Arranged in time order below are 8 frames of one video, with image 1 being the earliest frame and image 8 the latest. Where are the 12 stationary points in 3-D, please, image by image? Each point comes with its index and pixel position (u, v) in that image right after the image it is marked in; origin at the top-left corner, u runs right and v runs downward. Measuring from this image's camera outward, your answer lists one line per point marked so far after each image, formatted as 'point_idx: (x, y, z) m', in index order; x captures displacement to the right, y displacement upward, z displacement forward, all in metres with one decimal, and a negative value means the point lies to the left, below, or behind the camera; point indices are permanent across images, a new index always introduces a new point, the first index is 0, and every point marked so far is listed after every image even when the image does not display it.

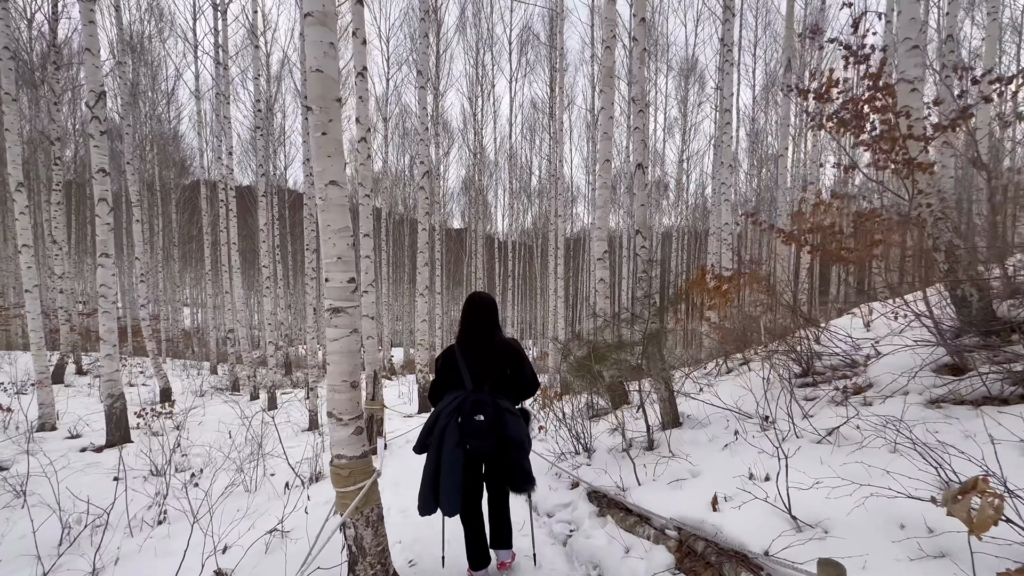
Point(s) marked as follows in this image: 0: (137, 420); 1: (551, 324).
0: (-6.4, -2.3, +7.7) m
1: (+1.6, -1.6, +18.8) m
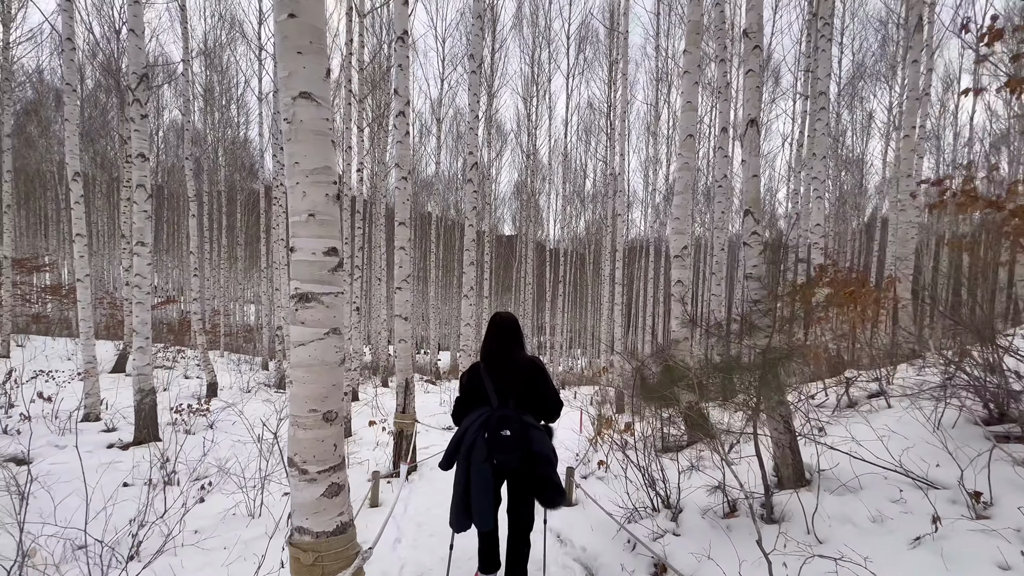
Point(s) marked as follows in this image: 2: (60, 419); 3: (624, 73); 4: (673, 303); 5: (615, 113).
0: (-5.6, -2.2, +7.5) m
1: (+3.6, -1.9, +17.6) m
2: (-6.7, -1.9, +6.6) m
3: (+3.5, +6.8, +14.1) m
4: (+1.7, -0.2, +4.6) m
5: (+3.8, +6.3, +16.6) m
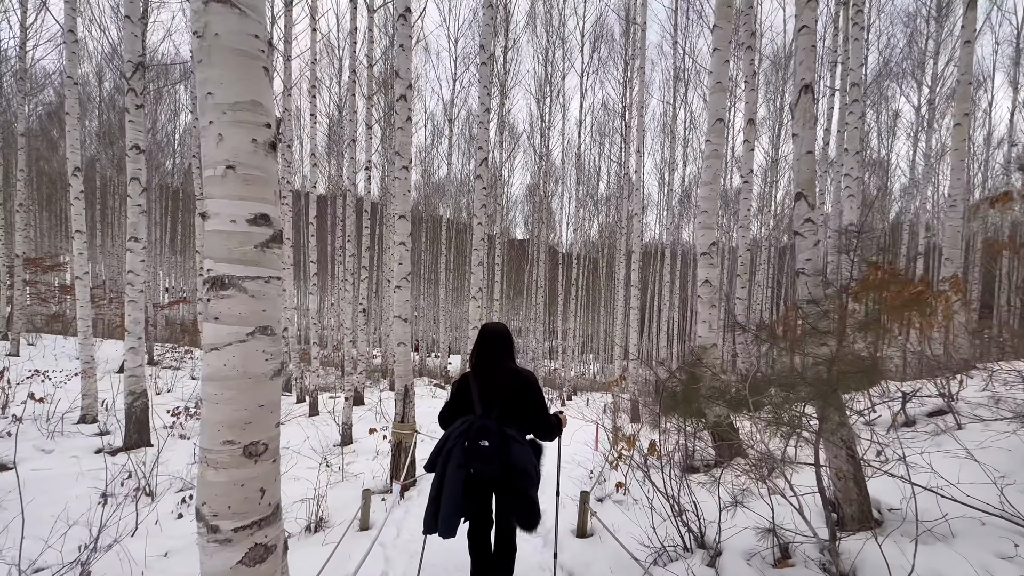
0: (-5.5, -2.1, +7.2) m
1: (+4.0, -2.0, +17.1) m
2: (-6.6, -1.9, +6.4) m
3: (+3.9, +6.7, +13.7) m
4: (+1.8, -0.2, +4.2) m
5: (+4.3, +6.2, +16.1) m
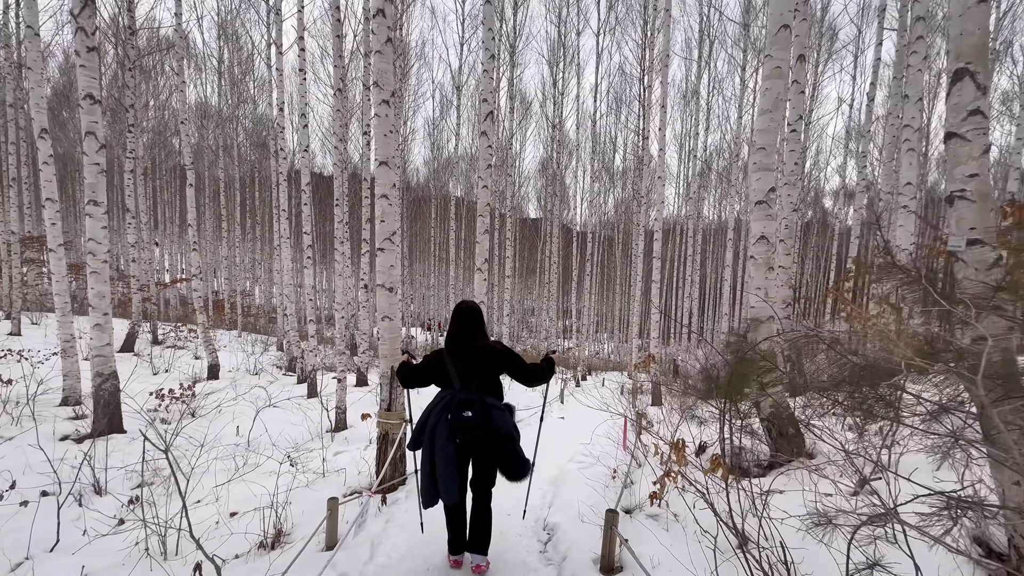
0: (-5.4, -1.7, +6.7) m
1: (+4.4, -1.1, +16.2) m
2: (-6.5, -1.5, +5.9) m
3: (+4.2, +7.4, +12.5) m
4: (+1.8, +0.1, +3.4) m
5: (+4.6, +7.0, +14.9) m
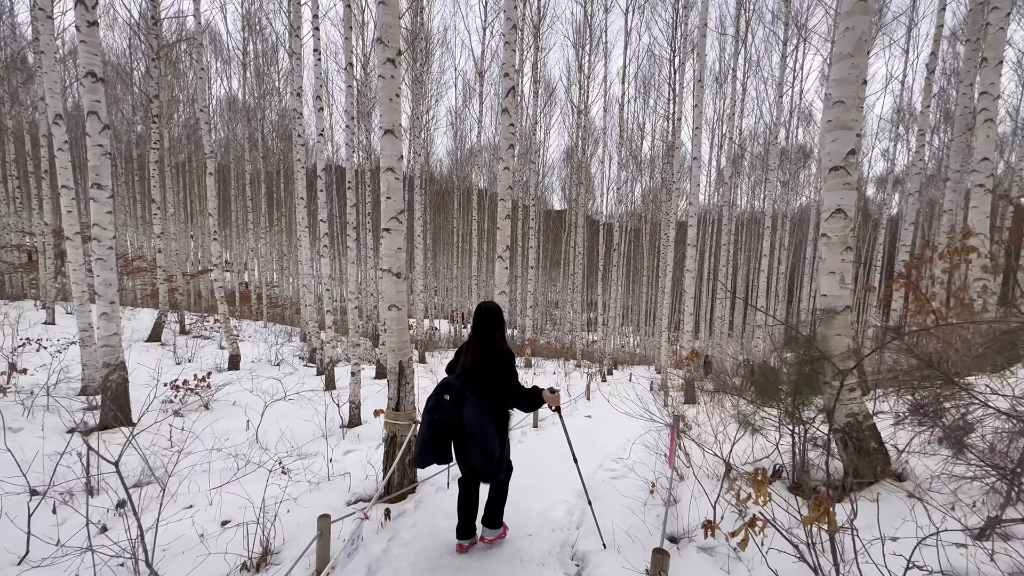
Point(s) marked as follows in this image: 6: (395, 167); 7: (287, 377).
0: (-5.0, -1.6, +6.5) m
1: (+5.3, -0.8, +15.5) m
2: (-6.2, -1.4, +5.8) m
3: (+4.8, +7.6, +11.7) m
4: (+1.9, +0.2, +2.8) m
5: (+5.4, +7.3, +14.1) m
6: (-0.8, +0.9, +3.2) m
7: (-4.3, -1.7, +8.5) m
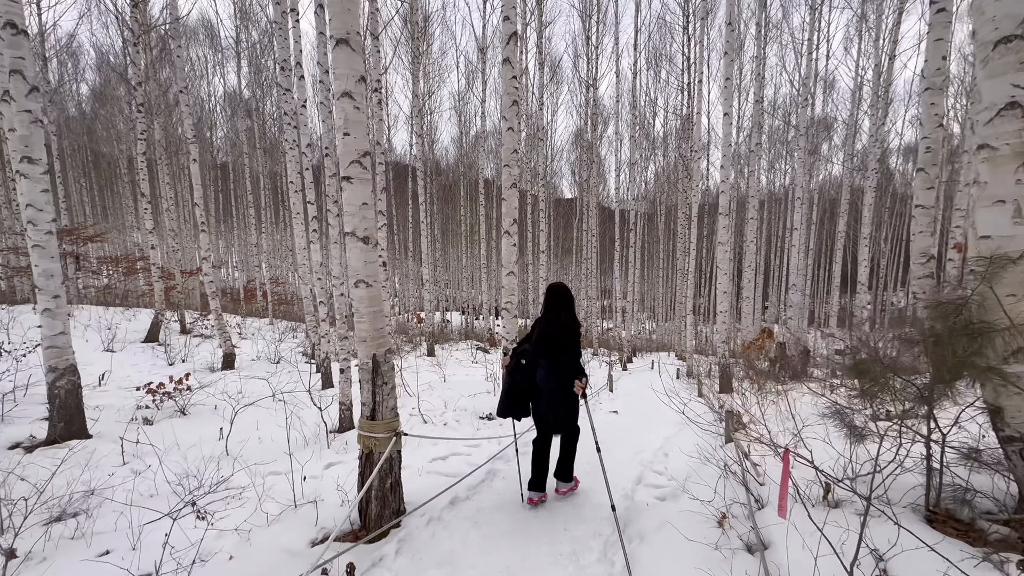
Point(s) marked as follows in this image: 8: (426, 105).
0: (-4.8, -1.5, +5.9) m
1: (+5.6, -0.2, +14.6) m
2: (-6.0, -1.3, +5.2) m
3: (+4.8, +8.2, +10.5) m
4: (+2.0, +0.5, +1.9) m
5: (+5.4, +7.9, +12.9) m
6: (-0.8, +1.0, +2.4) m
7: (-4.0, -1.5, +7.8) m
8: (-3.6, +7.5, +18.5) m
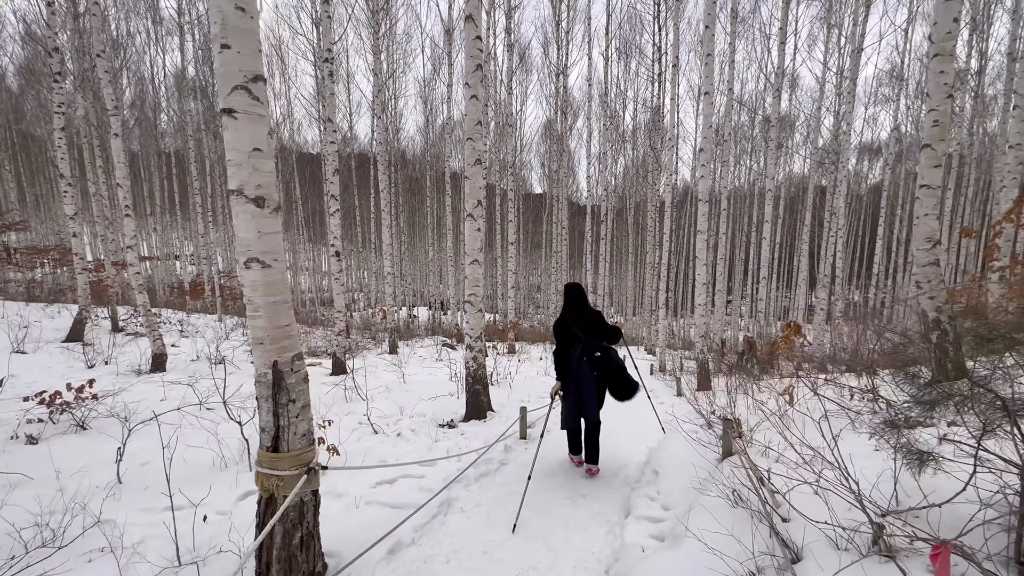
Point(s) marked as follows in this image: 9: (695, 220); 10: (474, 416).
0: (-5.3, -1.4, +4.9) m
1: (+4.6, 0.0, +14.3) m
2: (-6.4, -1.2, +4.1) m
3: (+4.1, +8.3, +10.1) m
4: (+1.8, +0.6, +1.4) m
5: (+4.5, +8.1, +12.5) m
6: (-1.0, +1.1, +1.7) m
7: (-4.6, -1.4, +6.8) m
8: (-4.8, +7.8, +17.4) m
9: (+7.1, +2.8, +17.0) m
10: (-0.4, -1.5, +5.2) m
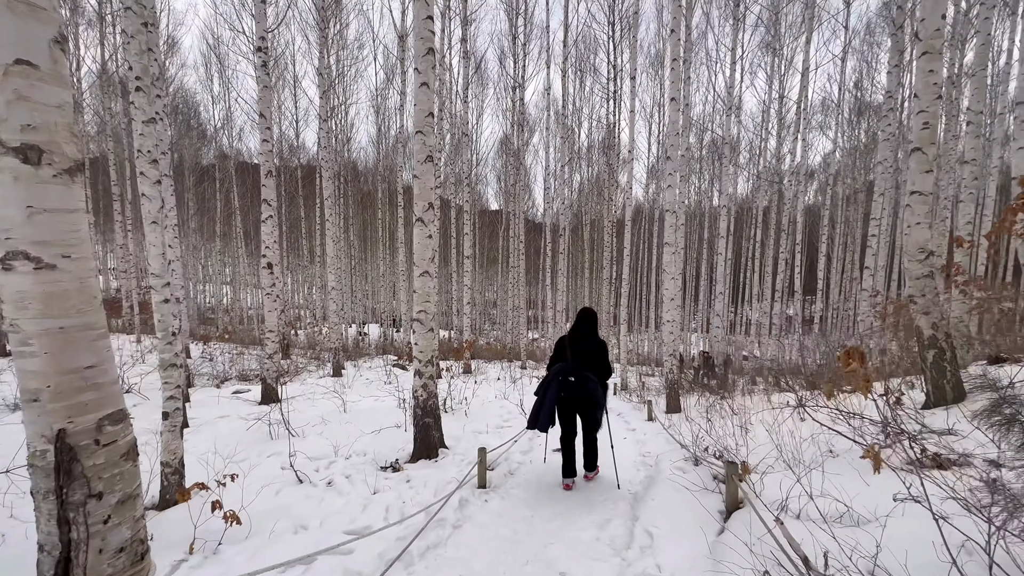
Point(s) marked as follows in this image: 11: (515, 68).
0: (-5.6, -1.5, +3.6) m
1: (+3.3, -0.5, +14.0) m
2: (-6.7, -1.3, +2.8) m
3: (+3.1, +8.0, +10.1) m
4: (+1.7, +0.5, +0.9) m
5: (+3.3, +7.6, +12.6) m
6: (-1.1, +1.1, +1.0) m
7: (-5.1, -1.6, +5.7) m
8: (-6.5, +7.2, +16.5) m
9: (+5.4, +2.2, +17.0) m
10: (-0.9, -1.6, +4.4) m
11: (+0.2, +8.1, +15.6) m
